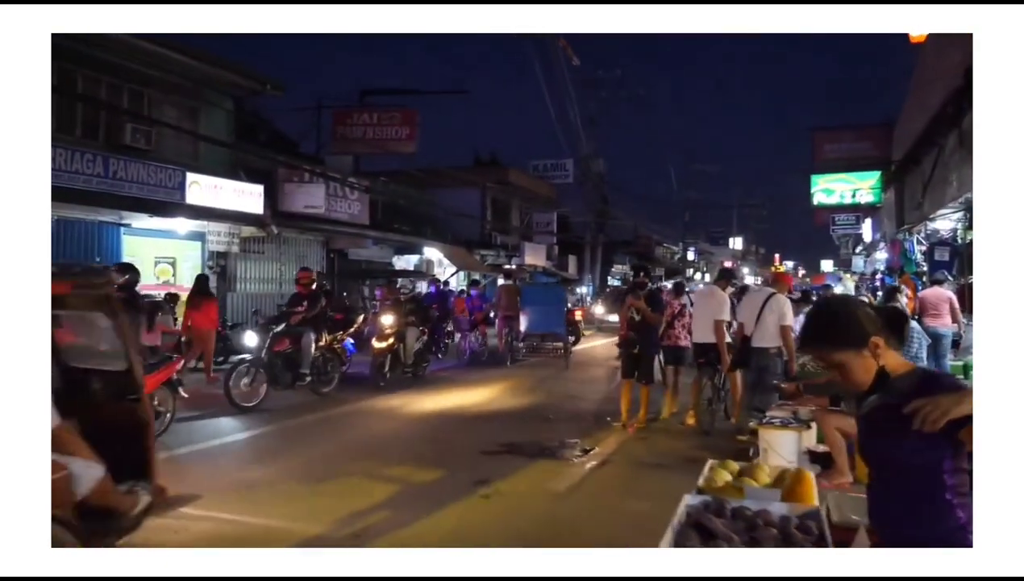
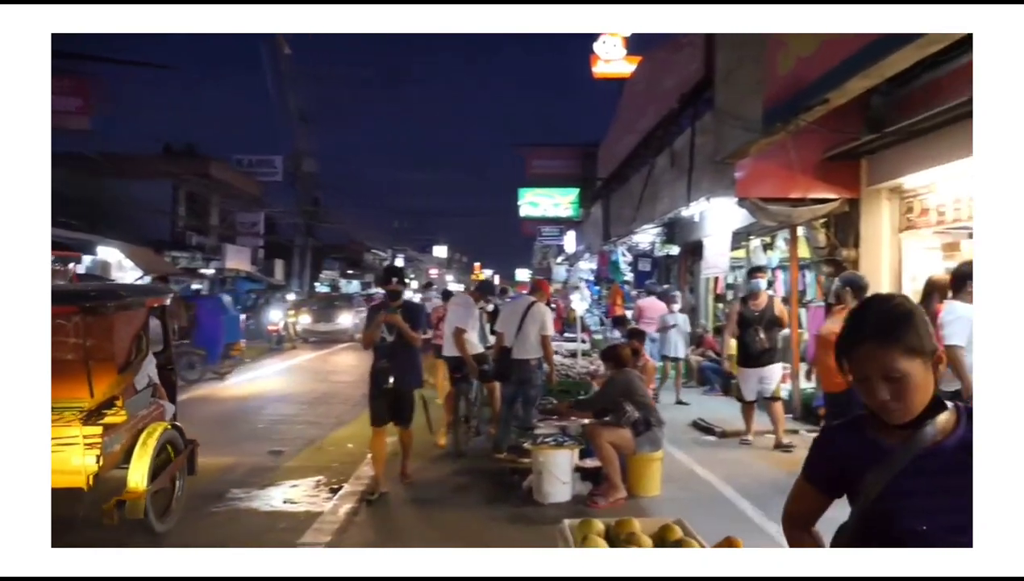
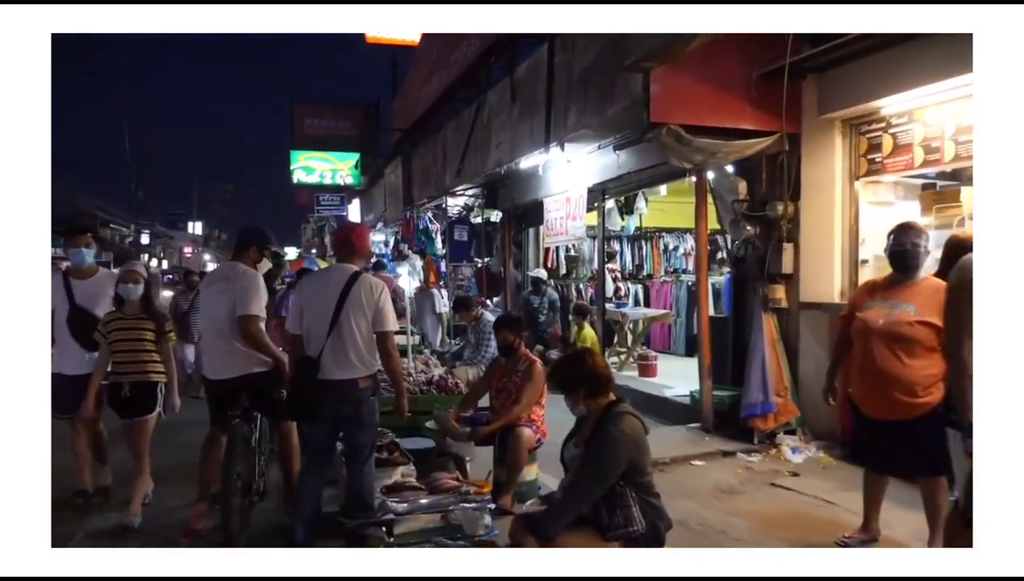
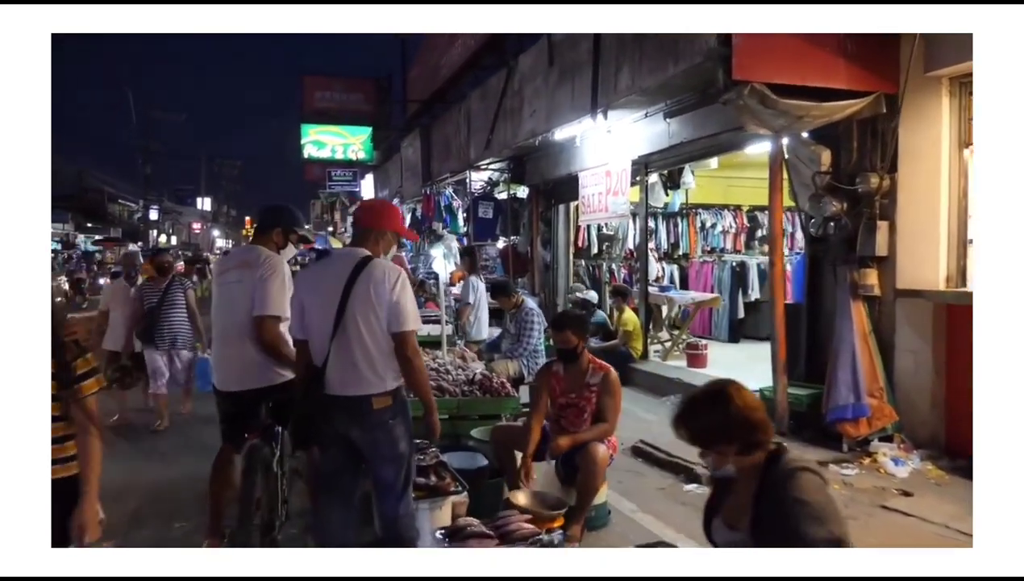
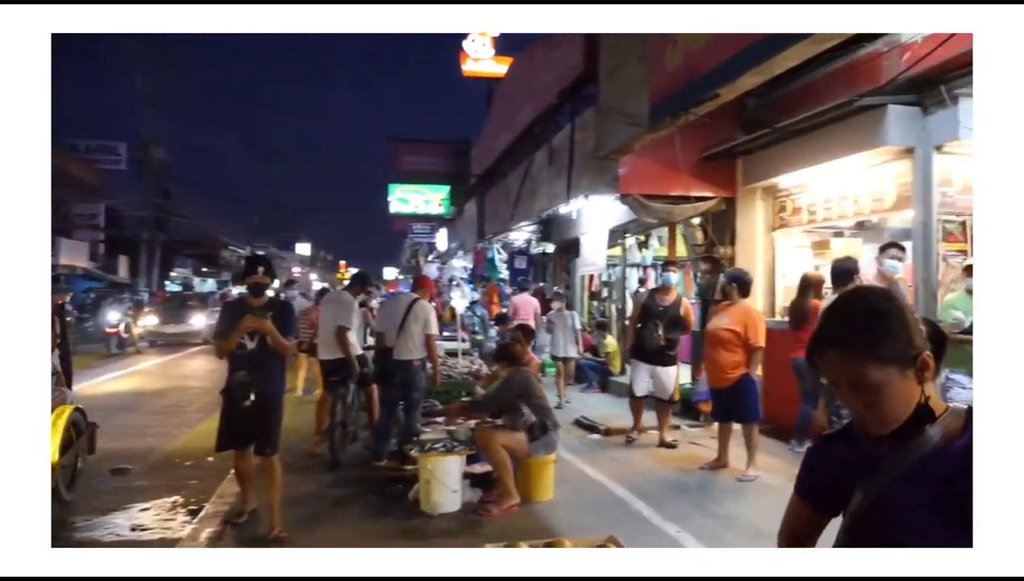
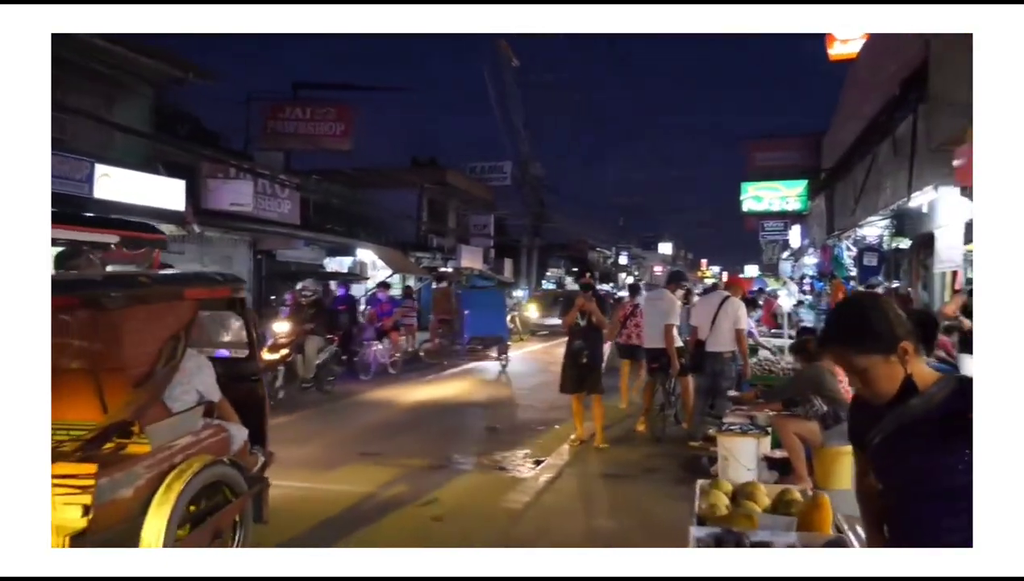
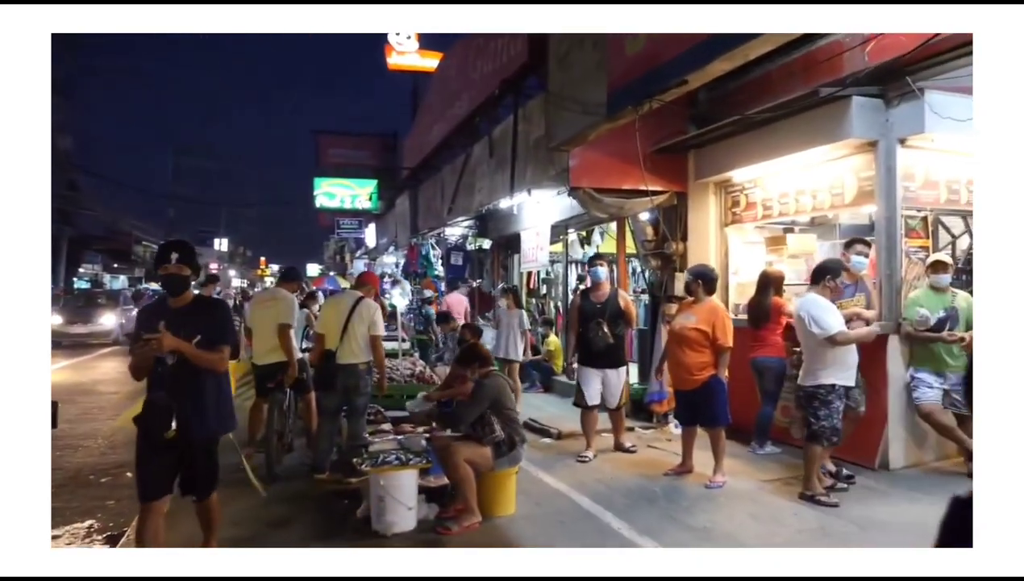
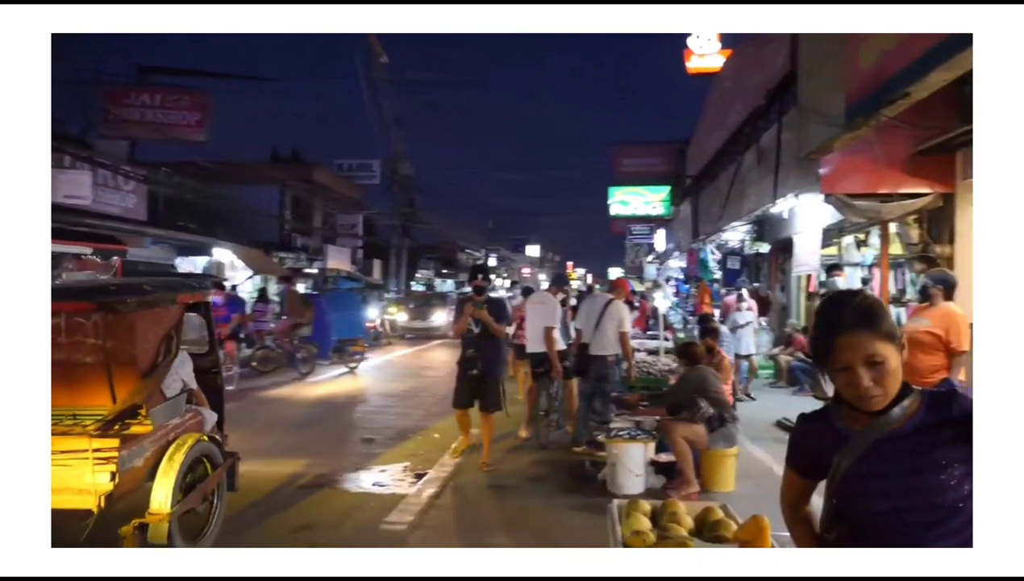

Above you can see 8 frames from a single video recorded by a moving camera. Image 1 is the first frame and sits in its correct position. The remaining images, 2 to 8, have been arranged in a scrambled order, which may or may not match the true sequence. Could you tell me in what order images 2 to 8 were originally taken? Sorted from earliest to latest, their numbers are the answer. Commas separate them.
6, 8, 2, 5, 7, 3, 4
